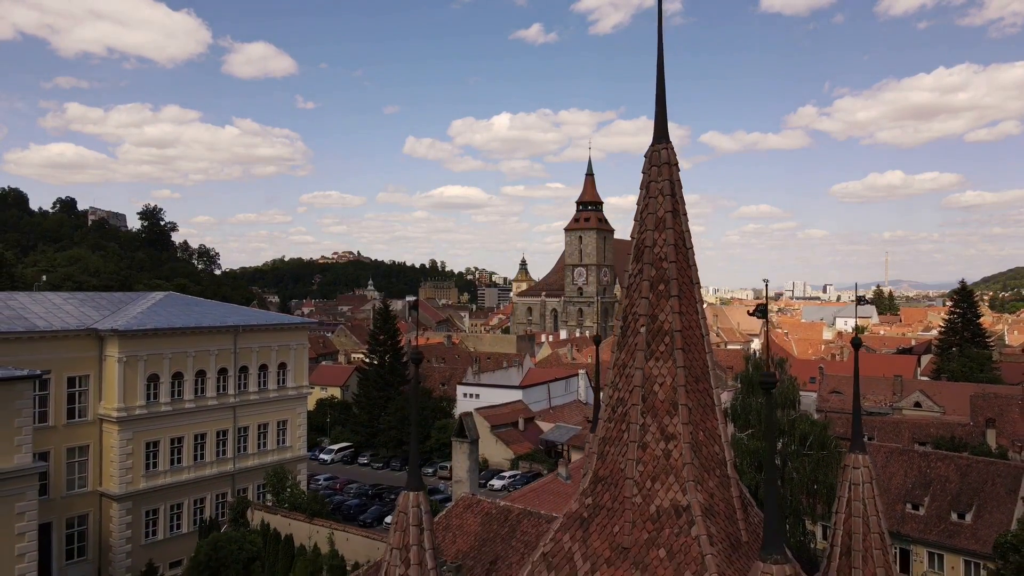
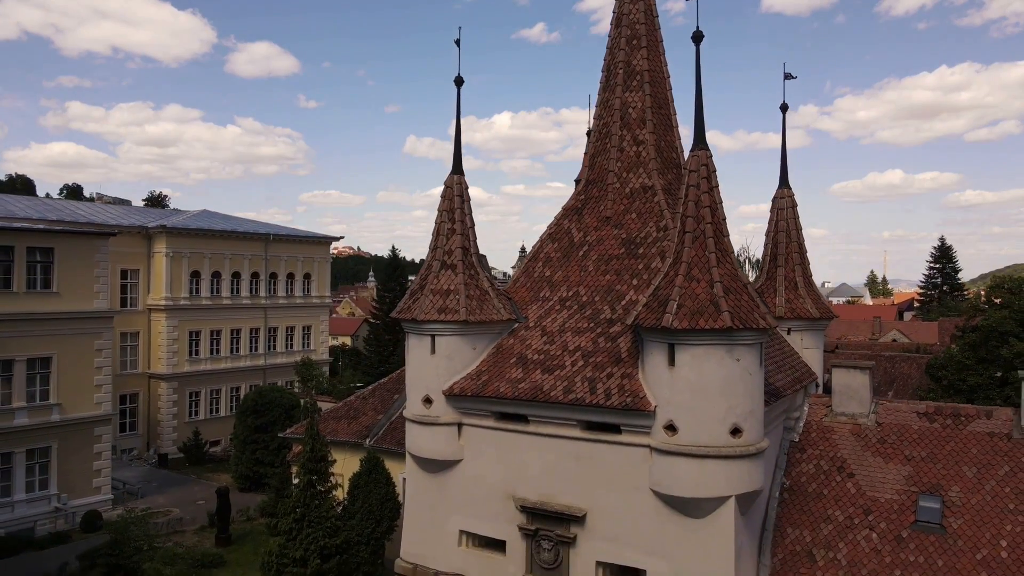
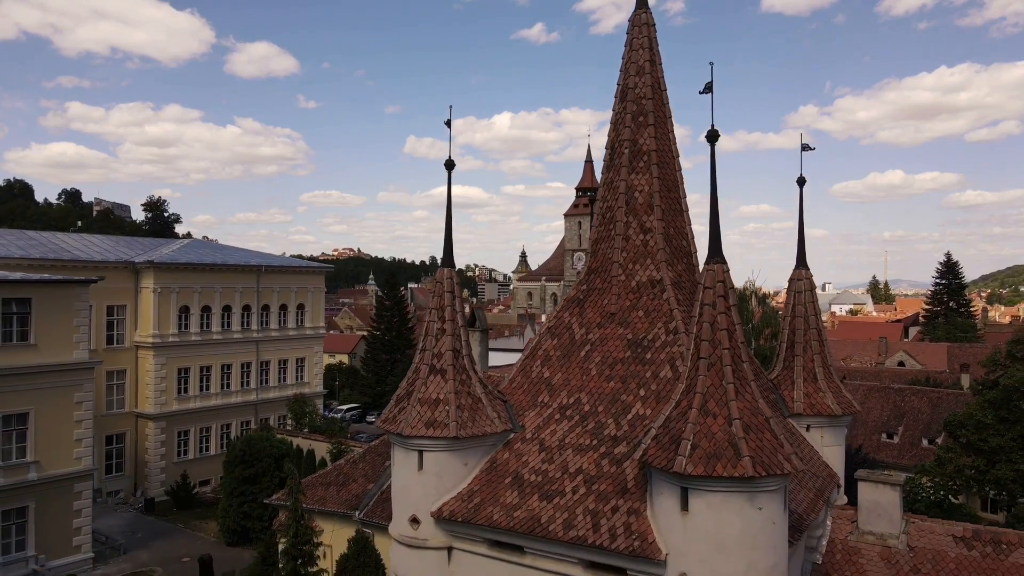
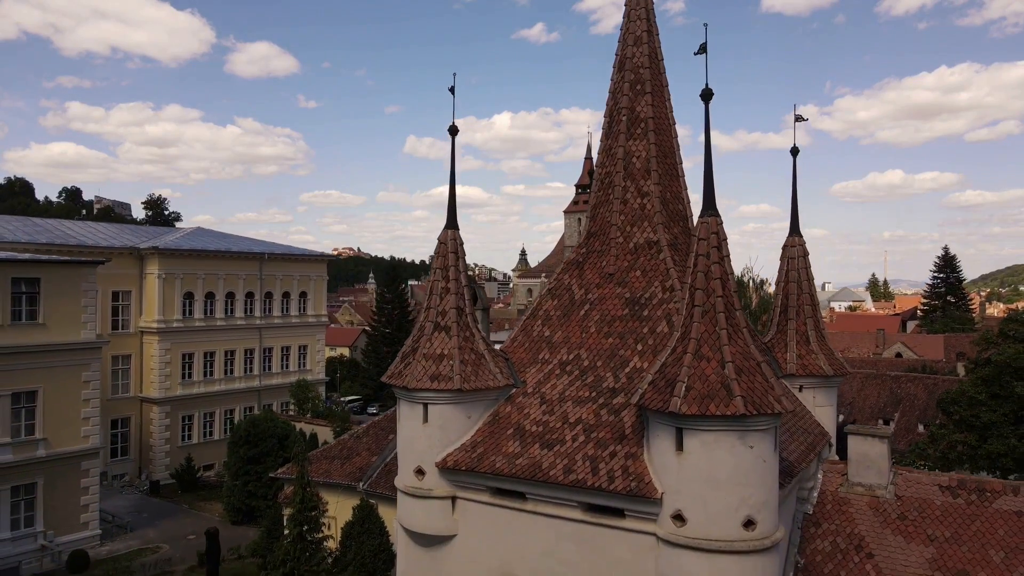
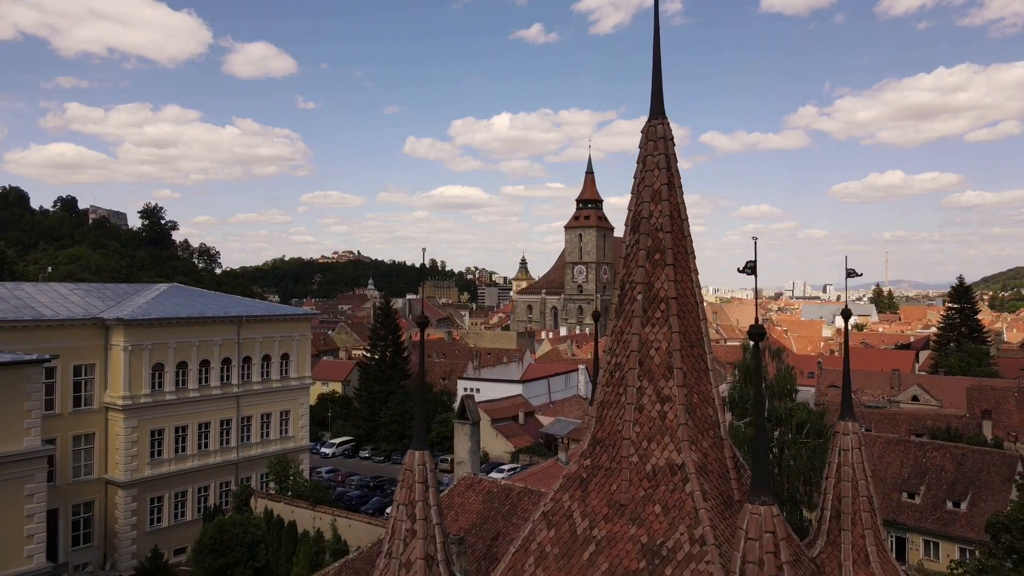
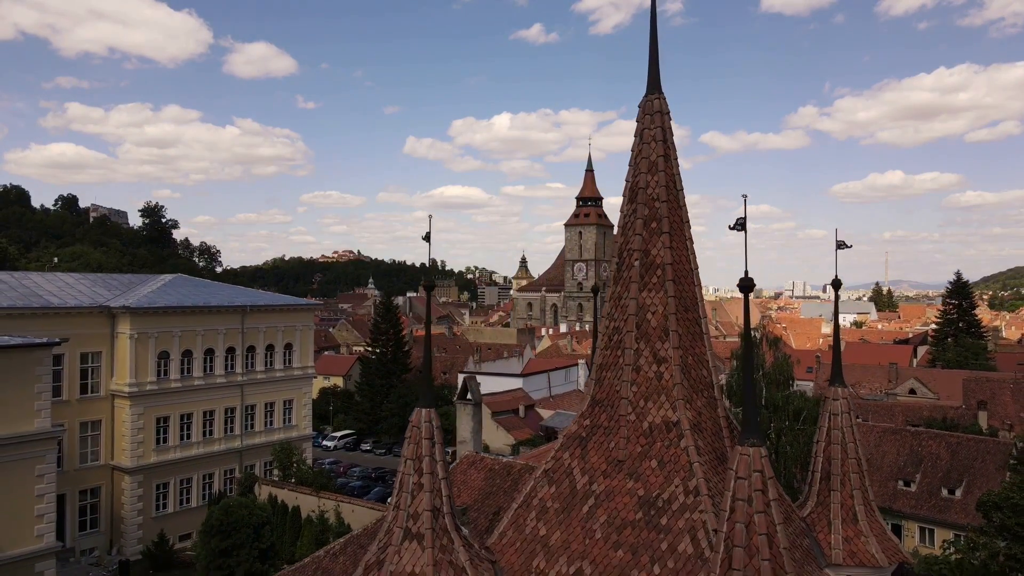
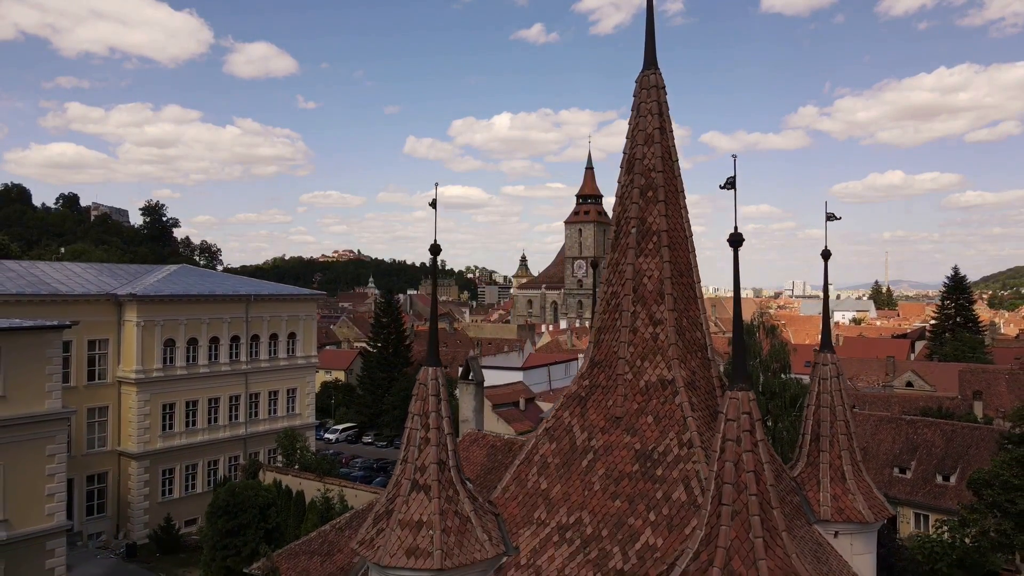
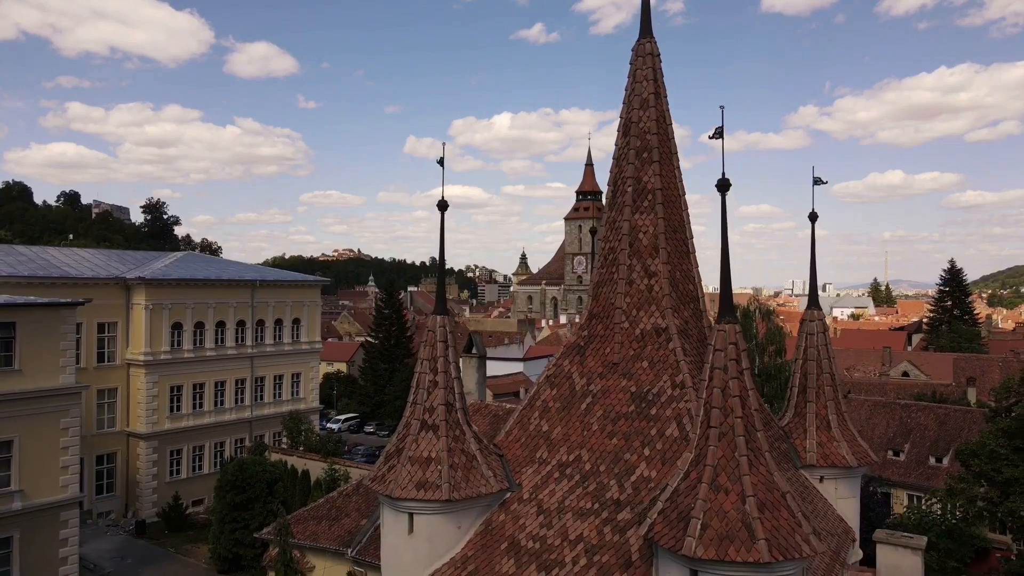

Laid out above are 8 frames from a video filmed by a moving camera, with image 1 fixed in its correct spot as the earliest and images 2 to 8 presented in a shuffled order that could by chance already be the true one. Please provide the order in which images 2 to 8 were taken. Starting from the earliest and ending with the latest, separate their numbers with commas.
5, 6, 7, 8, 3, 4, 2
